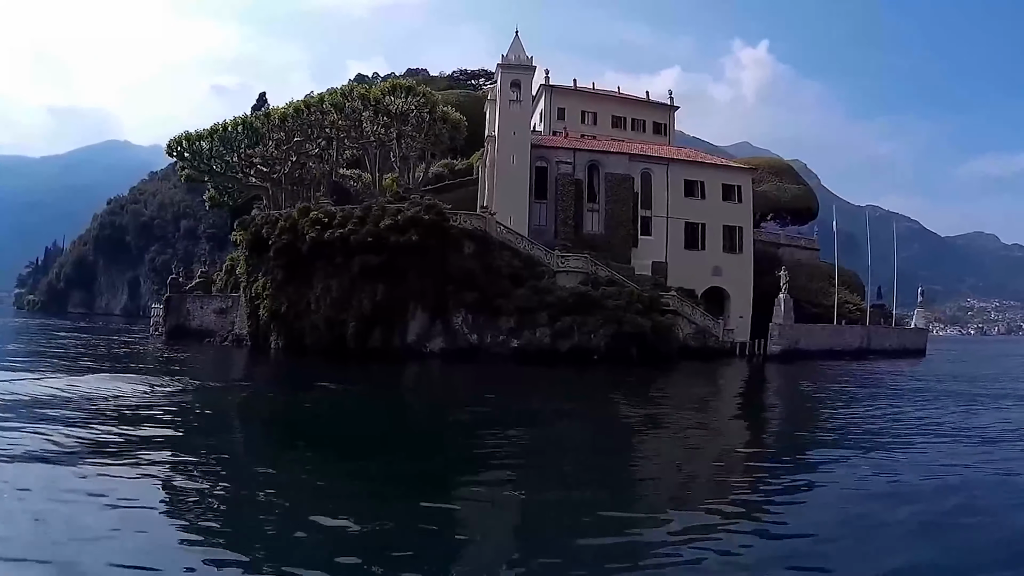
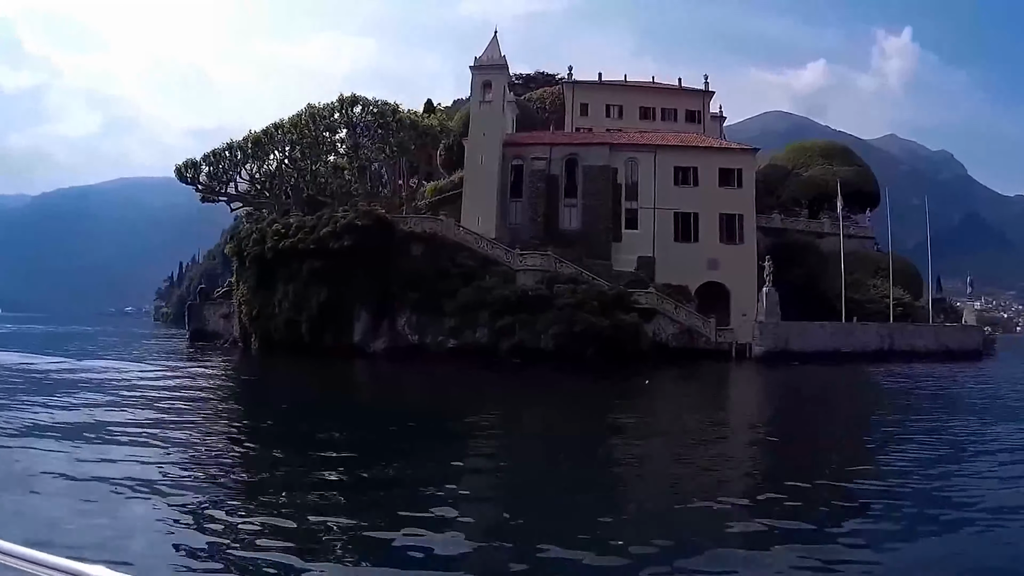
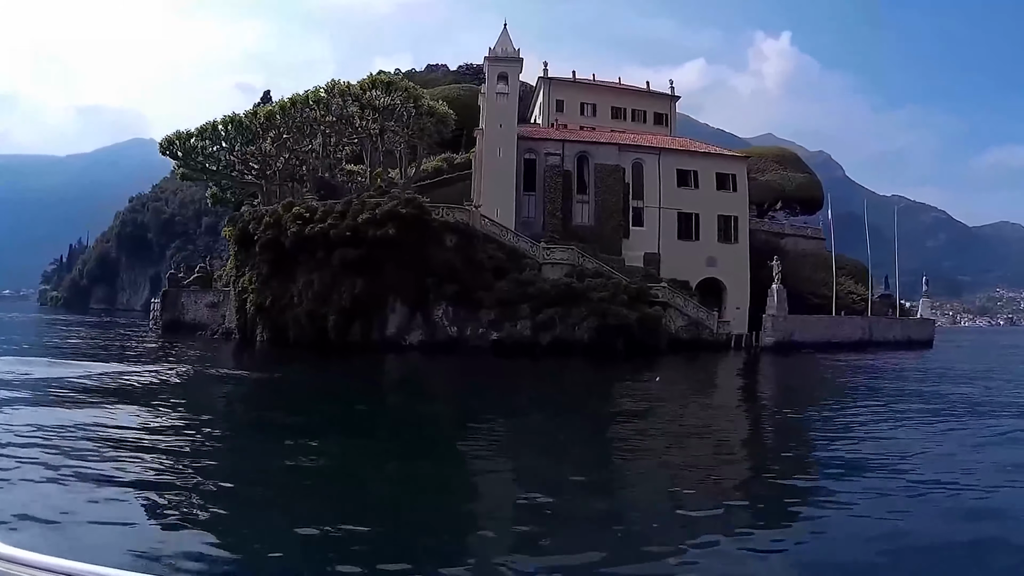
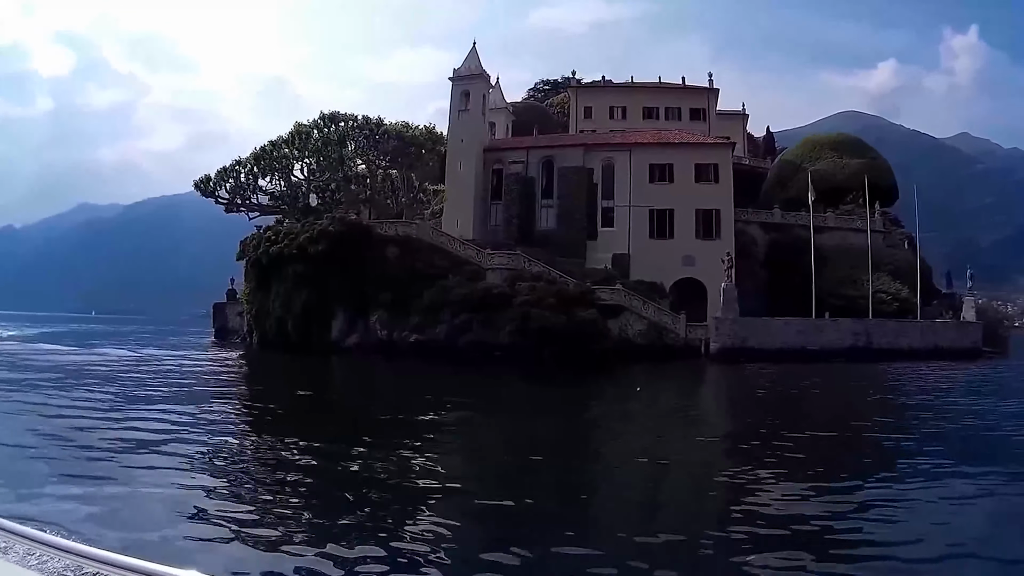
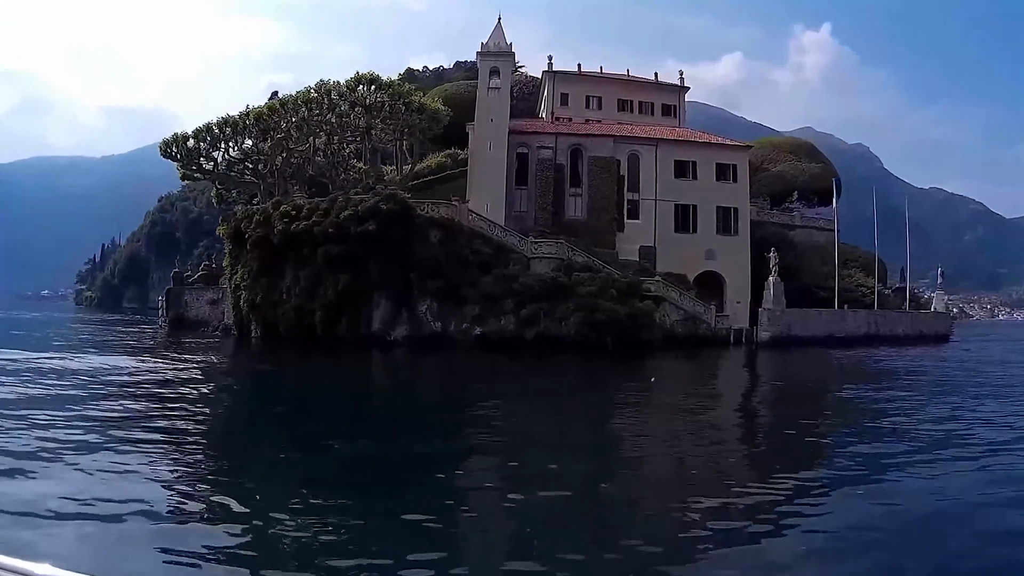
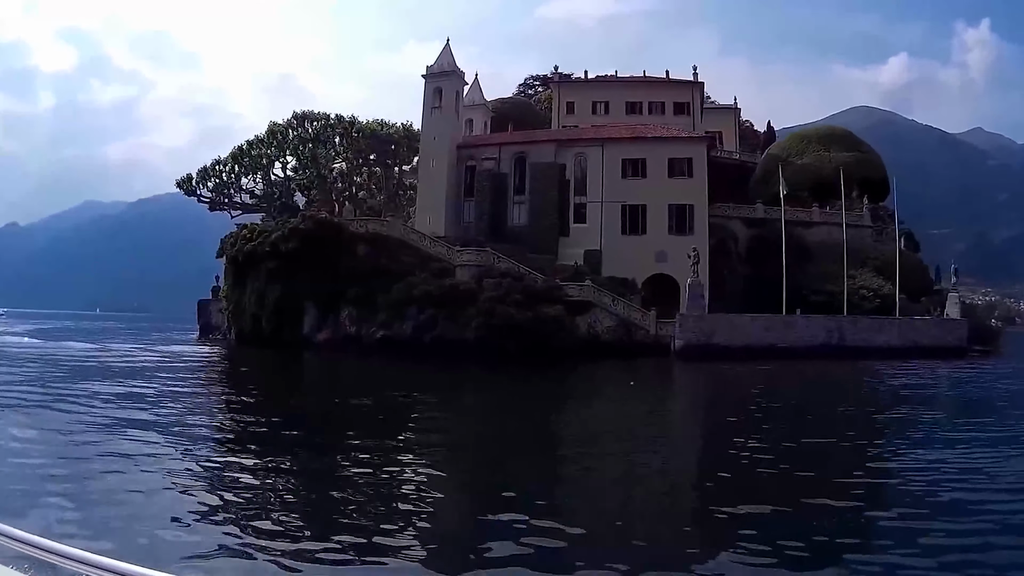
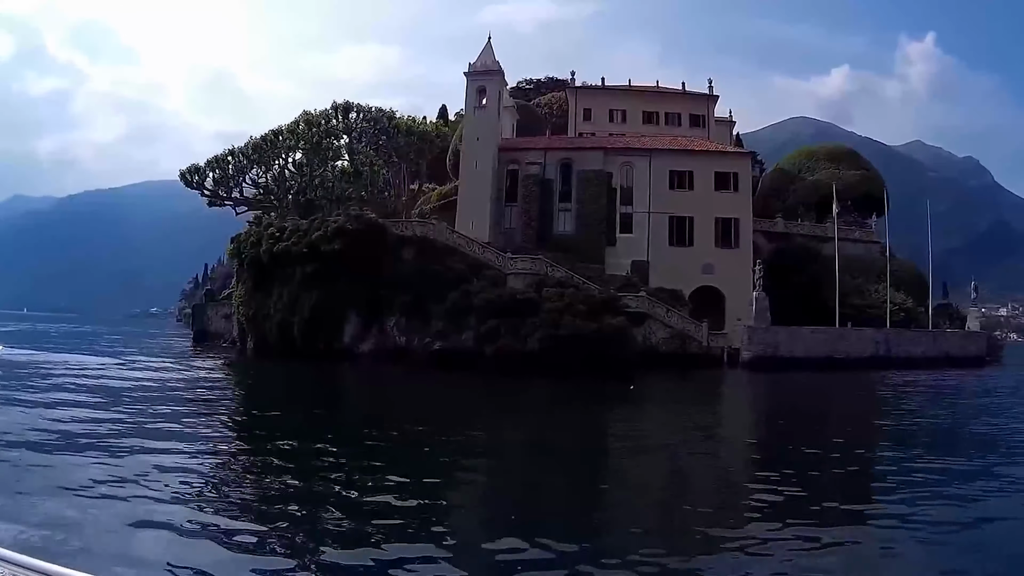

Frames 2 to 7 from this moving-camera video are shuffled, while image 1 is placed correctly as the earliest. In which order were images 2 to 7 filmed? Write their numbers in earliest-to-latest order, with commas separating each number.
3, 5, 2, 7, 4, 6
